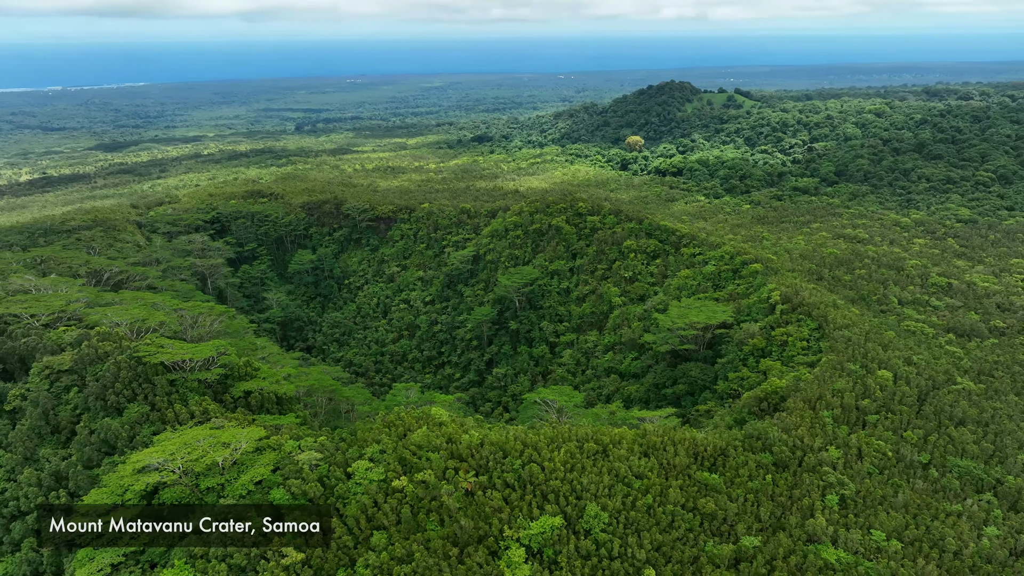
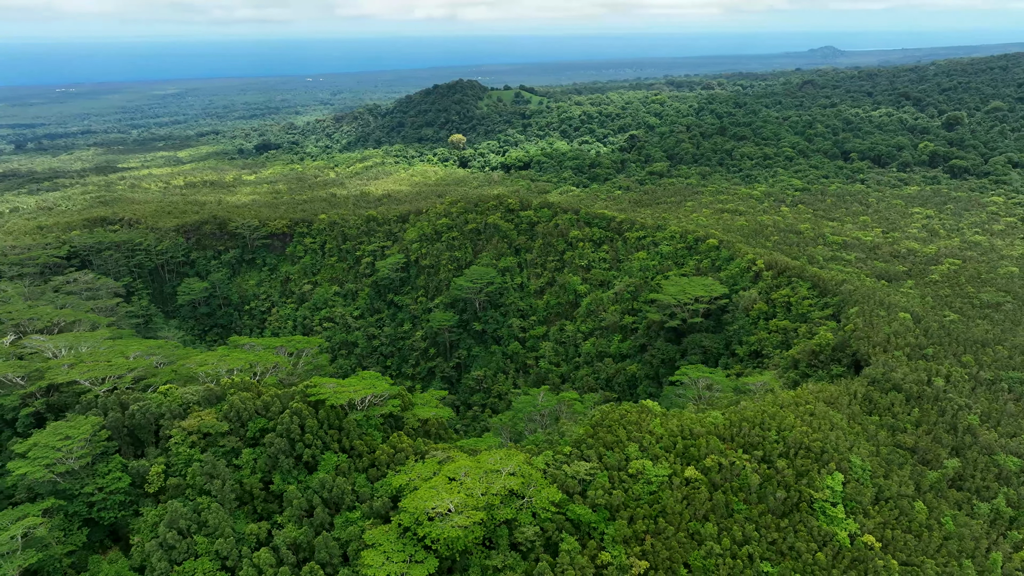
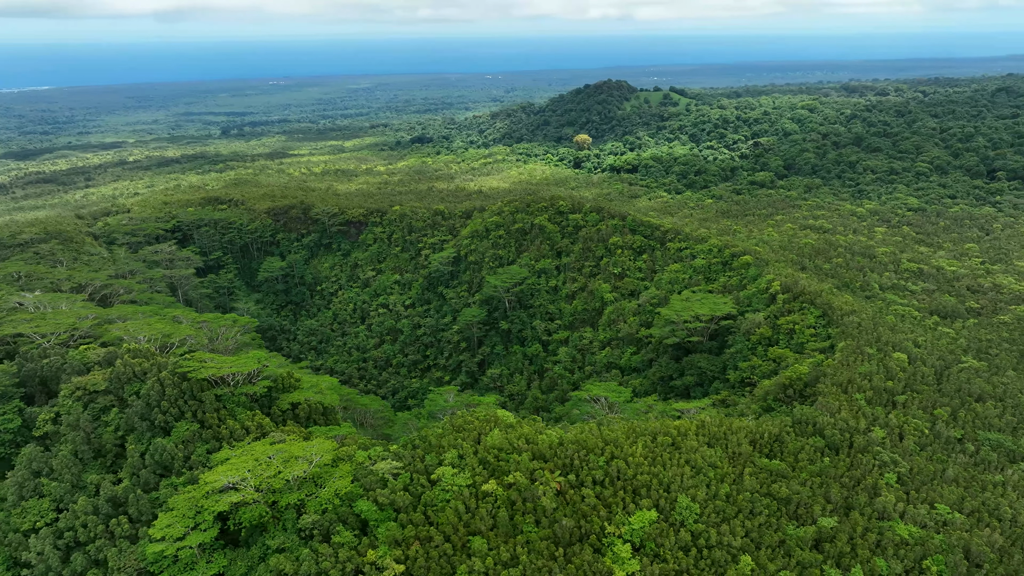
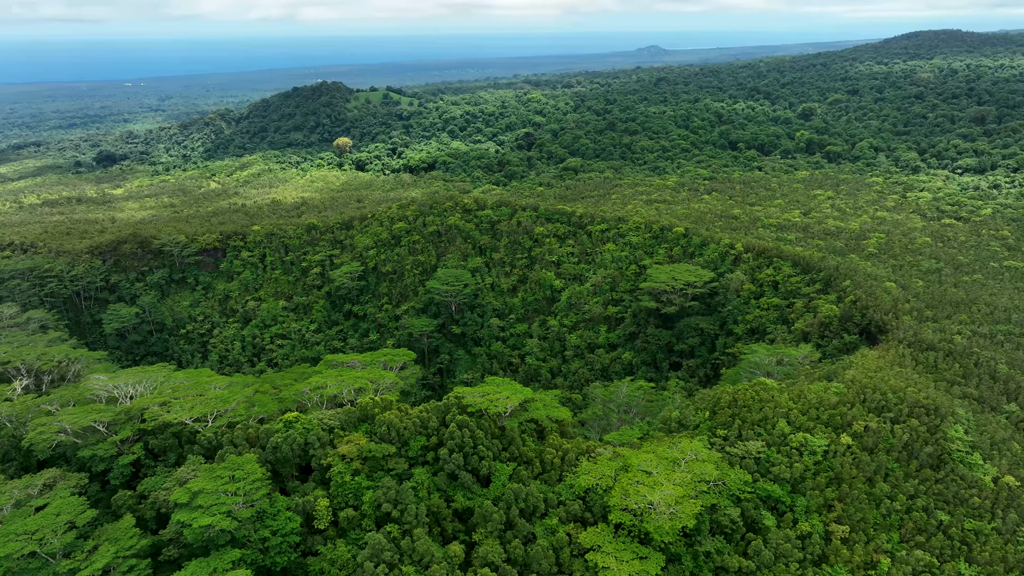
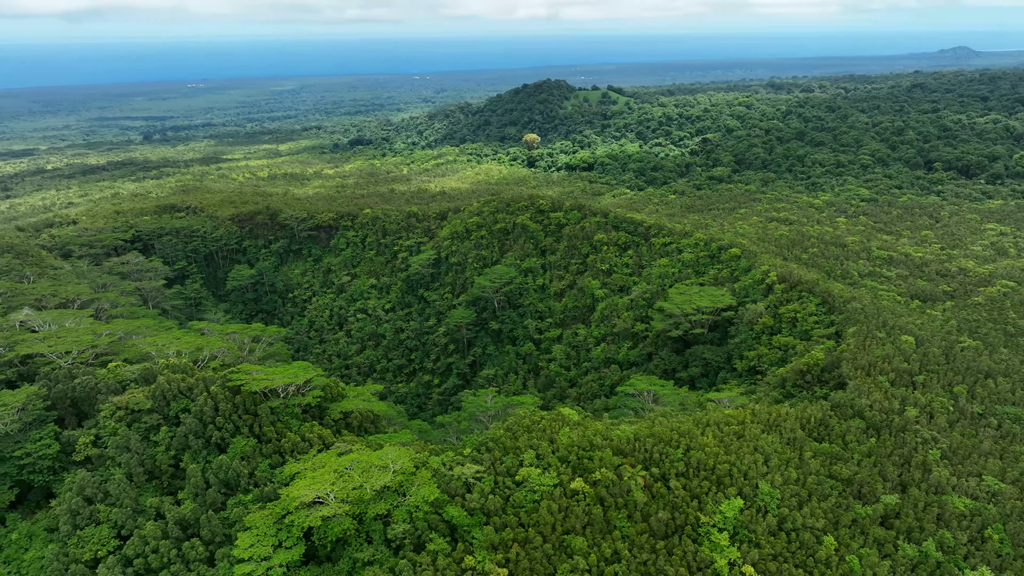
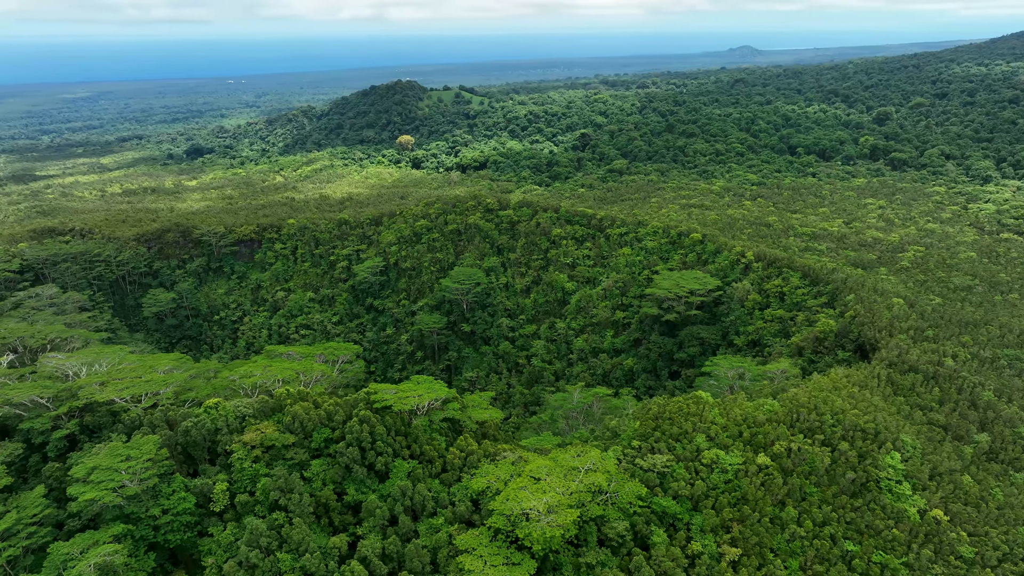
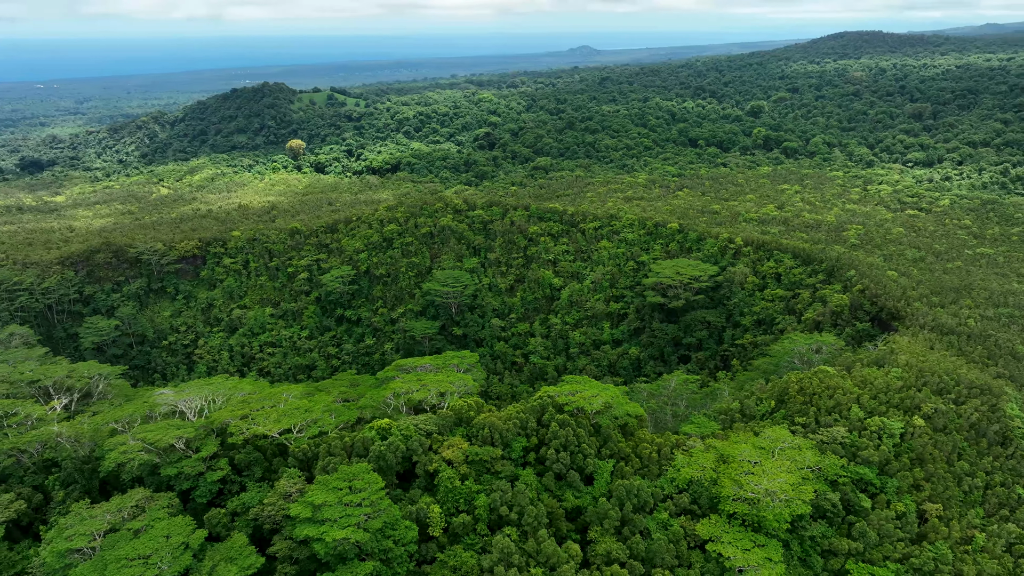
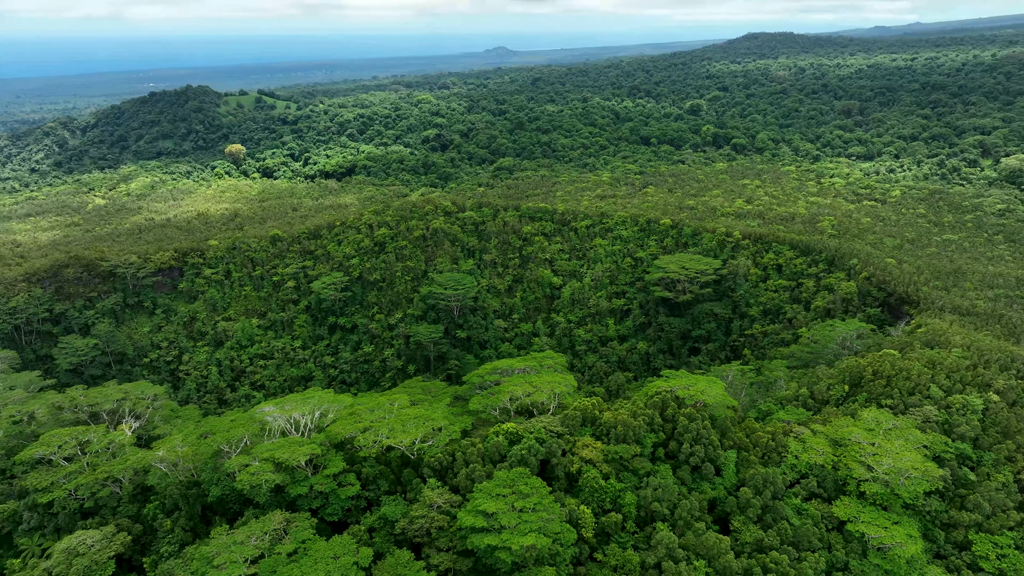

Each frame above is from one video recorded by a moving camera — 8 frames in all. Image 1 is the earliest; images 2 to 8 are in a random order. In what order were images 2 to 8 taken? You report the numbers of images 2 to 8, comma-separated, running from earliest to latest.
3, 5, 2, 6, 4, 7, 8
